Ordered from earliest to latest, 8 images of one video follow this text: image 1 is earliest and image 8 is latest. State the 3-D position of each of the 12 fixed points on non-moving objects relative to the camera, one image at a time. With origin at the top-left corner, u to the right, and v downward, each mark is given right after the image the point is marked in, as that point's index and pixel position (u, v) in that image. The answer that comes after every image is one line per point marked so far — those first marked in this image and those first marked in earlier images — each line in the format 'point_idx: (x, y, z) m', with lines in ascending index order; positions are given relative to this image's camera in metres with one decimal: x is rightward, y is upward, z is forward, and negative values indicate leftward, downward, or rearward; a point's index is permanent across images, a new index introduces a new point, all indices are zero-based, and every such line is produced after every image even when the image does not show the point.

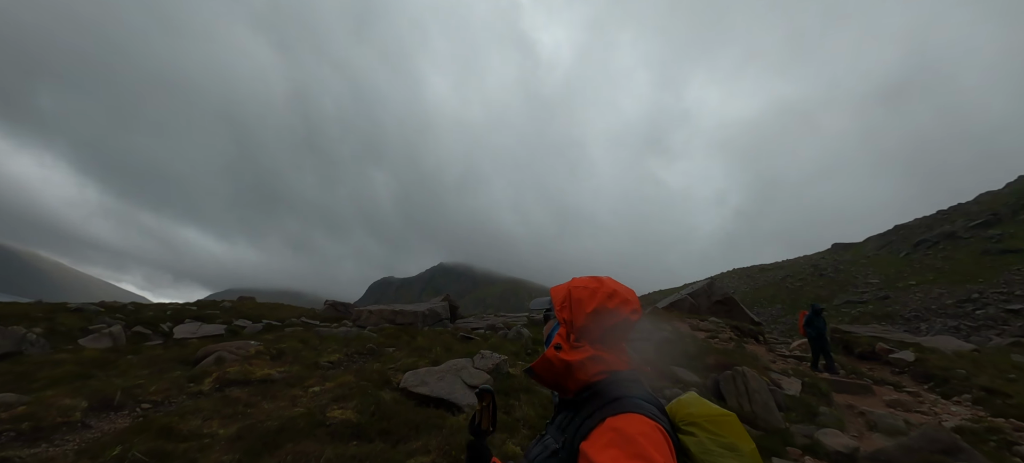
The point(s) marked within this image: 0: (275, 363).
0: (-7.0, -3.9, +11.1) m
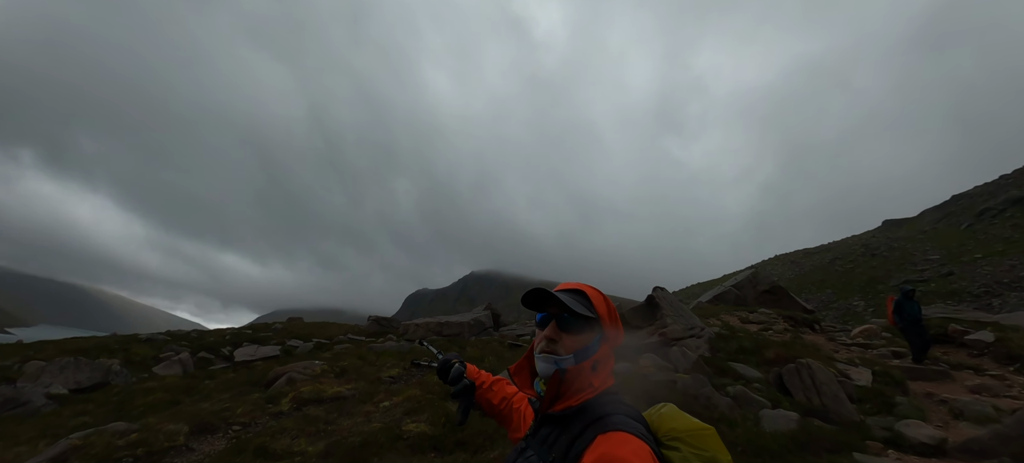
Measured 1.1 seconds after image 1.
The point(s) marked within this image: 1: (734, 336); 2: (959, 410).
0: (-5.3, -4.6, +11.7) m
1: (+10.2, -4.8, +17.2) m
2: (+13.3, -5.3, +11.2) m
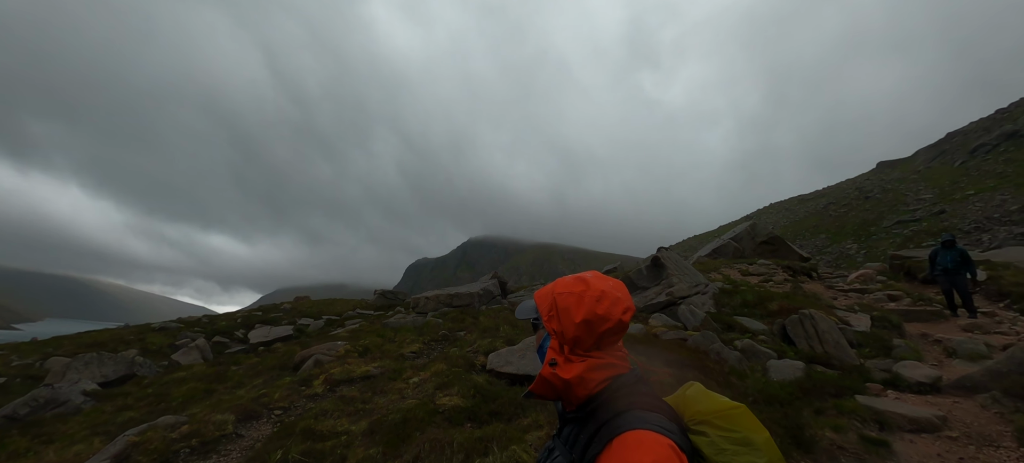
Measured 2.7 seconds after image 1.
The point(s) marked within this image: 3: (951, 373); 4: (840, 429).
0: (-4.7, -4.1, +12.2) m
1: (+10.7, -2.8, +17.8) m
2: (+13.9, -3.7, +11.9) m
3: (+12.4, -4.0, +10.6) m
4: (+7.0, -4.2, +8.0) m
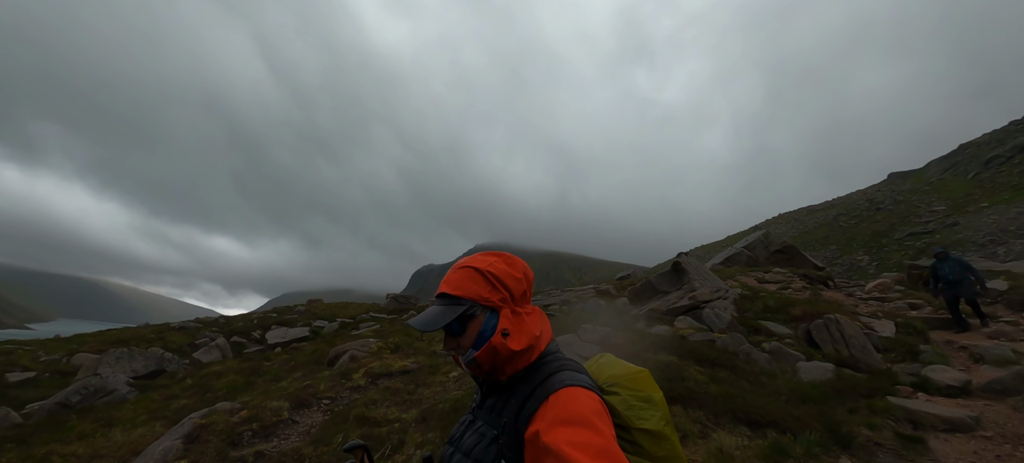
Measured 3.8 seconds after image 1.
0: (-3.7, -4.1, +12.5) m
1: (+11.8, -3.1, +17.9) m
2: (+14.9, -3.9, +12.0) m
3: (+13.3, -4.1, +10.7) m
4: (+7.9, -4.3, +8.2) m
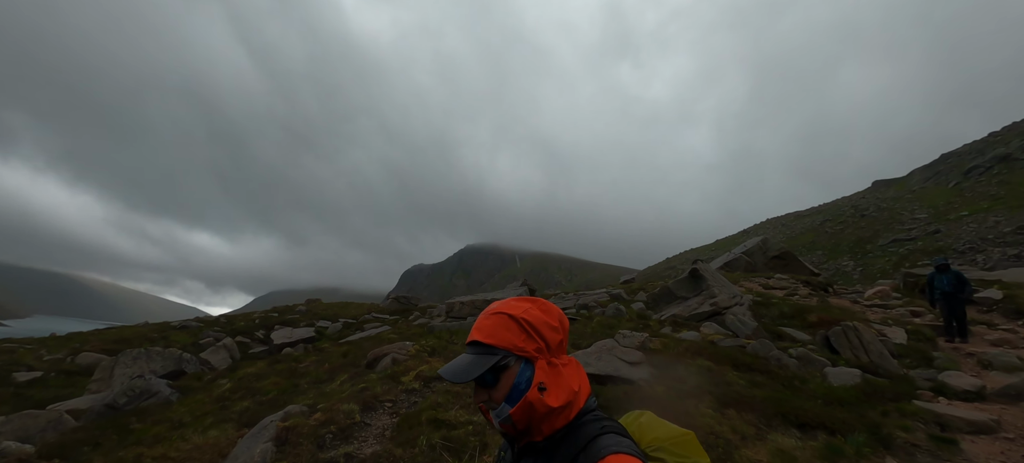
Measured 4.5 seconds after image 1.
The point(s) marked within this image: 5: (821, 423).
0: (-2.4, -4.4, +12.9) m
1: (+13.0, -3.6, +18.6) m
2: (+16.2, -4.4, +12.8) m
3: (+14.7, -4.6, +11.5) m
4: (+9.3, -4.6, +8.8) m
5: (+6.8, -4.2, +8.3) m
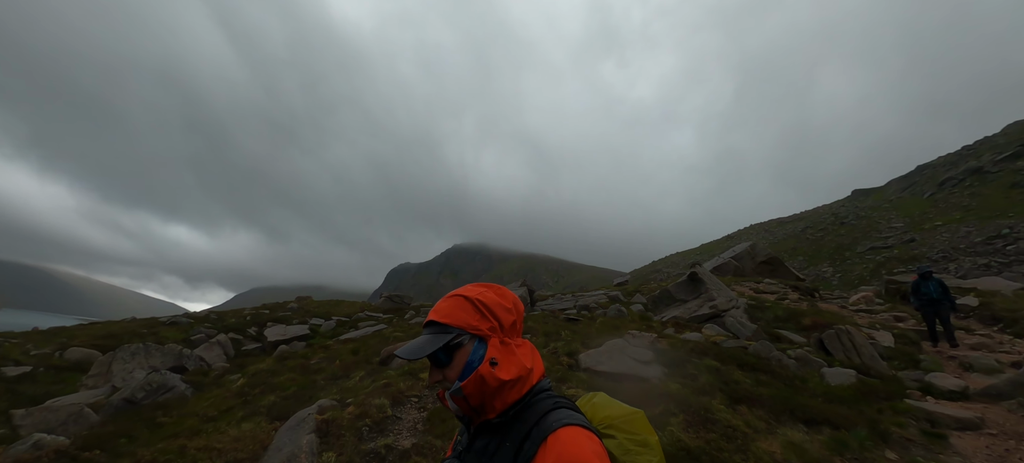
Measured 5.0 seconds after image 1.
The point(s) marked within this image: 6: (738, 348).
0: (-2.0, -4.4, +13.2) m
1: (+13.3, -3.9, +19.4) m
2: (+16.6, -4.8, +13.7) m
3: (+15.2, -5.0, +12.3) m
4: (+9.9, -4.9, +9.5) m
5: (+7.4, -4.4, +8.9) m
6: (+8.0, -4.2, +13.4) m
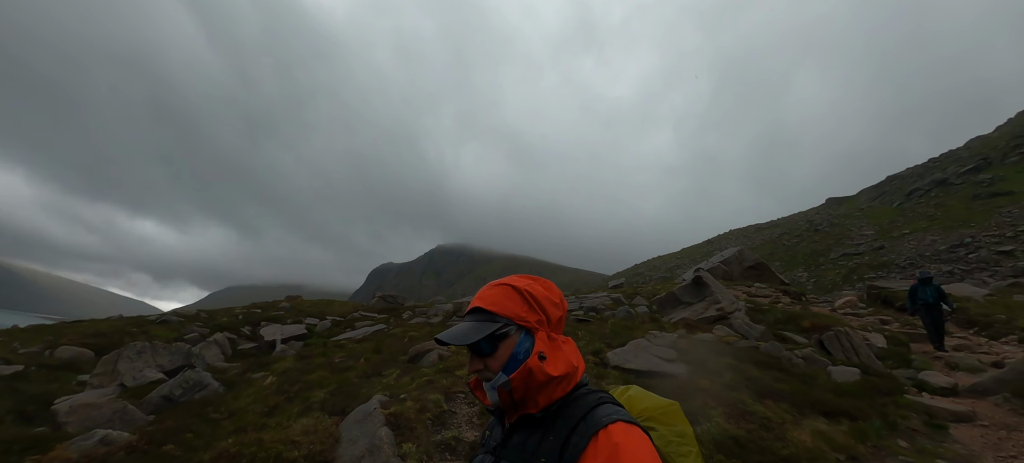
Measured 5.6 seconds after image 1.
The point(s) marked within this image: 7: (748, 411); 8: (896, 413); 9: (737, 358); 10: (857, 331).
0: (-1.0, -4.5, +13.6) m
1: (+14.0, -4.3, +20.5) m
2: (+17.6, -5.2, +14.9) m
3: (+16.2, -5.4, +13.5) m
4: (+11.0, -5.2, +10.5) m
5: (+8.5, -4.7, +9.7) m
6: (+9.0, -4.4, +14.3) m
7: (+5.6, -4.3, +9.0) m
8: (+10.8, -5.1, +10.7) m
9: (+7.8, -4.4, +13.1) m
10: (+16.7, -4.8, +18.3) m
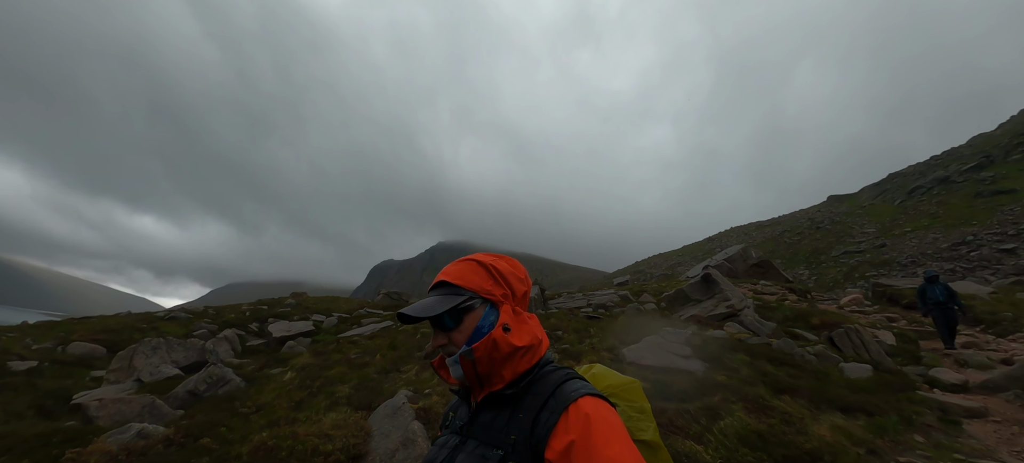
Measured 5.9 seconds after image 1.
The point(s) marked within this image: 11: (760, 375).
0: (-0.4, -4.4, +13.8) m
1: (+14.6, -4.2, +20.7) m
2: (+18.2, -5.2, +15.1) m
3: (+16.7, -5.3, +13.7) m
4: (+11.6, -5.2, +10.7) m
5: (+9.1, -4.6, +9.9) m
6: (+9.6, -4.4, +14.4) m
7: (+6.2, -4.3, +9.2) m
8: (+11.4, -5.1, +10.9) m
9: (+8.4, -4.4, +13.3) m
10: (+17.3, -4.8, +18.5) m
11: (+7.5, -4.3, +11.3) m
